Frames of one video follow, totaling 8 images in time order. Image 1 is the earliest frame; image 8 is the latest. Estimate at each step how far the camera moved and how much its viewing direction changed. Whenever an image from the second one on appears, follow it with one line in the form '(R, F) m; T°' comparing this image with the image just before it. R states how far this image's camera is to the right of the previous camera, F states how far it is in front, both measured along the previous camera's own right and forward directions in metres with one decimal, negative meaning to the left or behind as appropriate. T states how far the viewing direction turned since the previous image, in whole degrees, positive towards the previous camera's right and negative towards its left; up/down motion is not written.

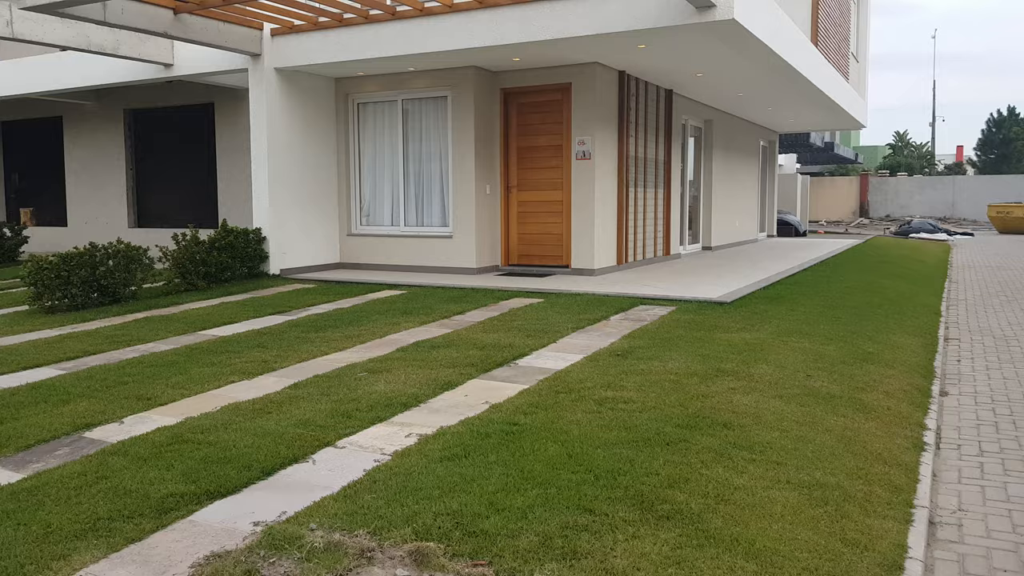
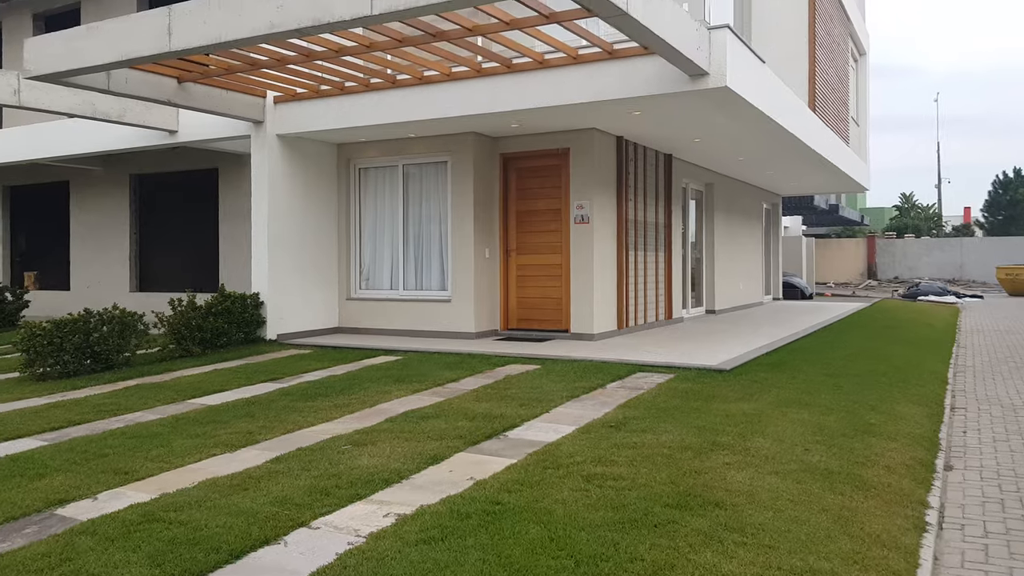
(+0.1, +0.1) m; -1°
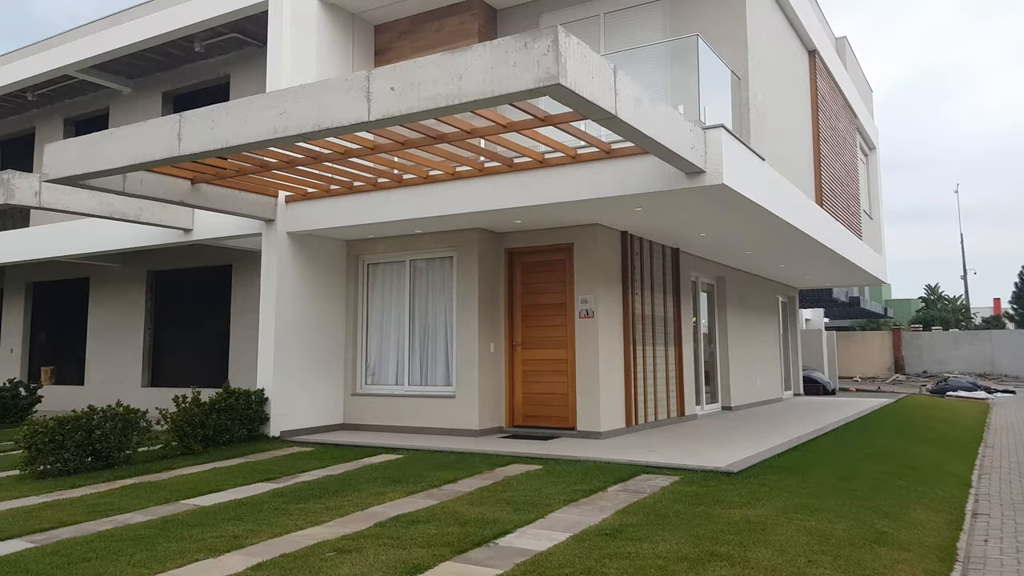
(+0.2, +0.1) m; -2°
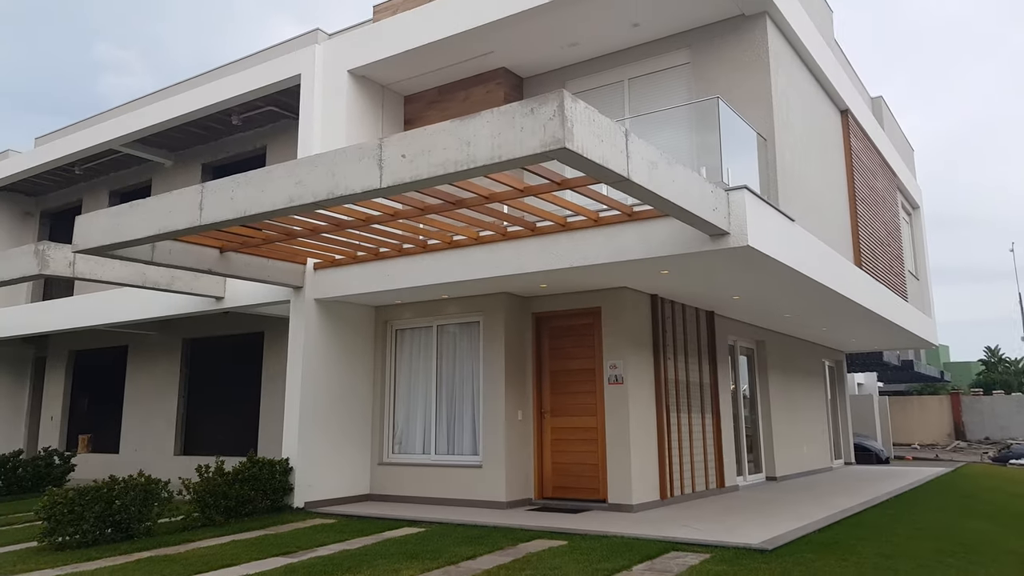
(+0.2, +0.2) m; -3°
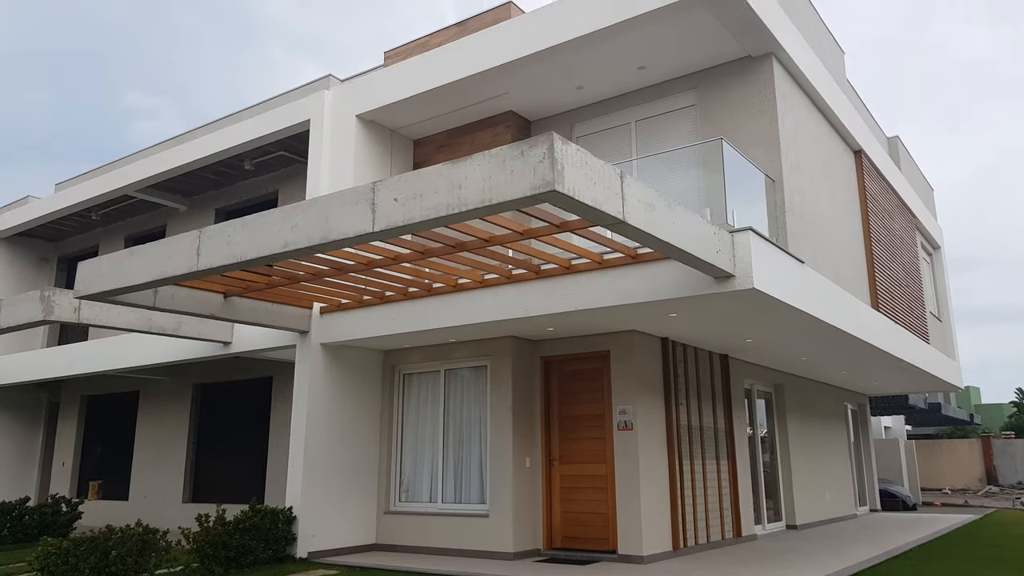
(+0.2, +0.1) m; -2°
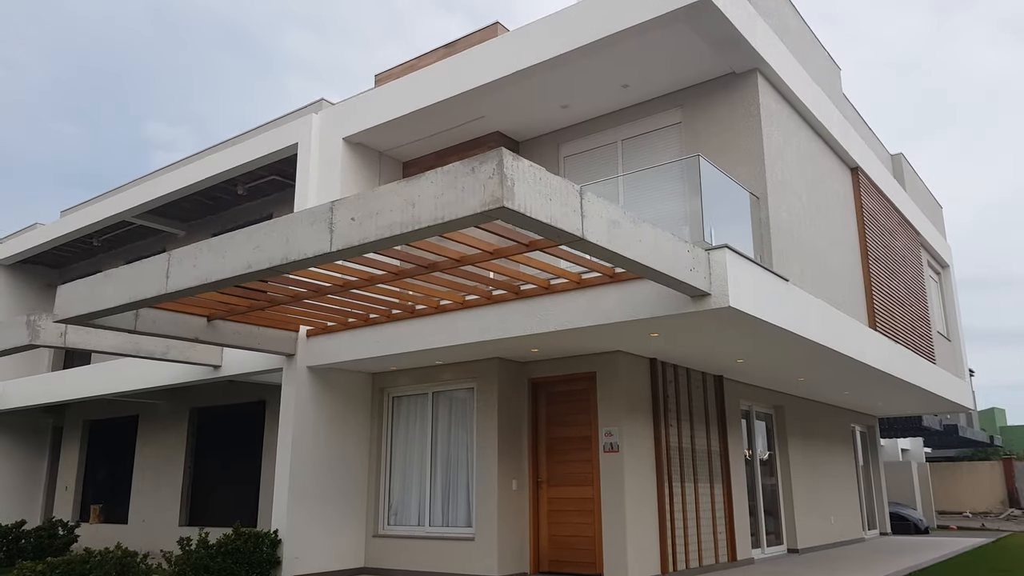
(+0.4, 0.0) m; -1°
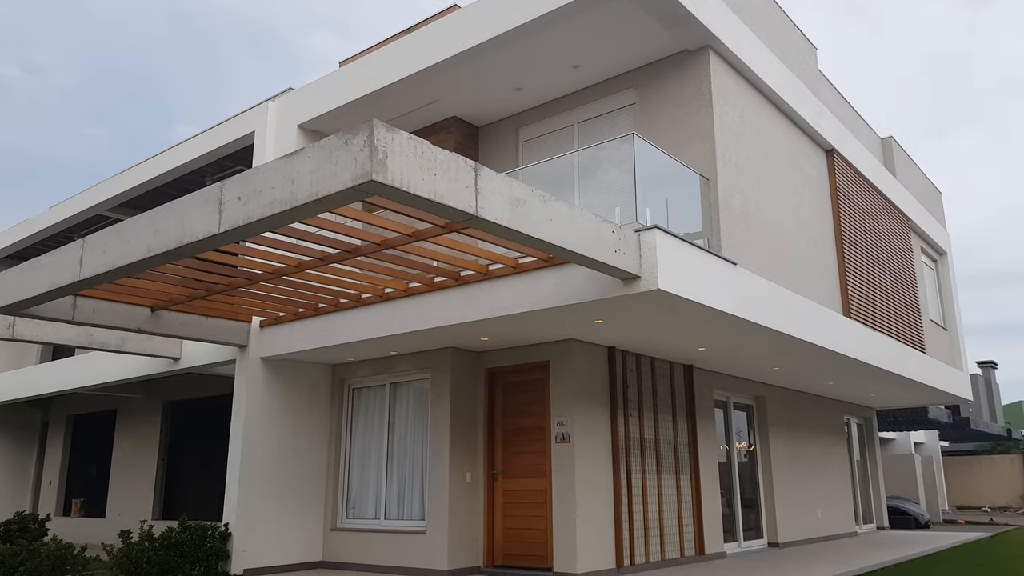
(+0.9, +0.2) m; -2°
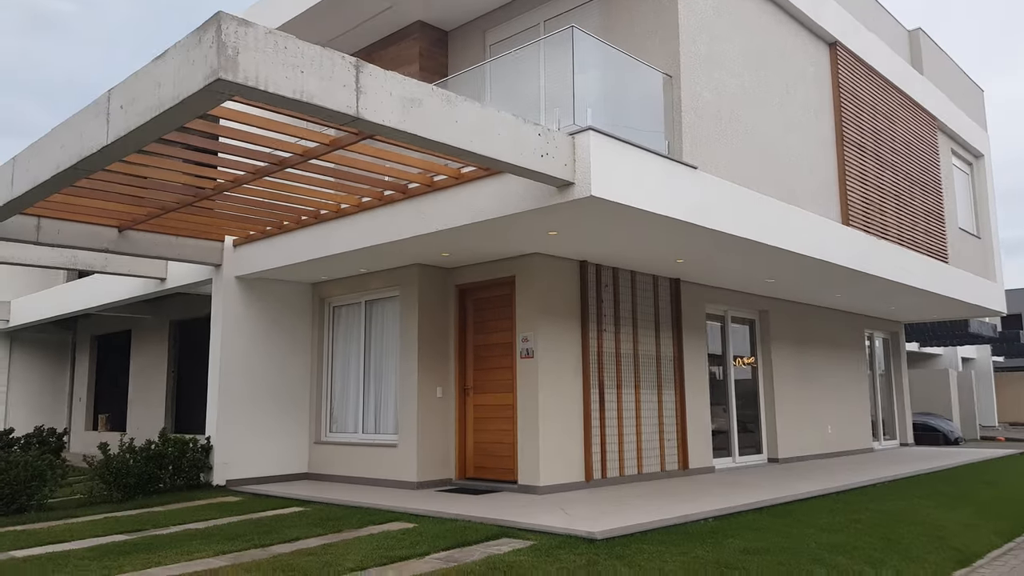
(+1.1, +0.3) m; -4°
